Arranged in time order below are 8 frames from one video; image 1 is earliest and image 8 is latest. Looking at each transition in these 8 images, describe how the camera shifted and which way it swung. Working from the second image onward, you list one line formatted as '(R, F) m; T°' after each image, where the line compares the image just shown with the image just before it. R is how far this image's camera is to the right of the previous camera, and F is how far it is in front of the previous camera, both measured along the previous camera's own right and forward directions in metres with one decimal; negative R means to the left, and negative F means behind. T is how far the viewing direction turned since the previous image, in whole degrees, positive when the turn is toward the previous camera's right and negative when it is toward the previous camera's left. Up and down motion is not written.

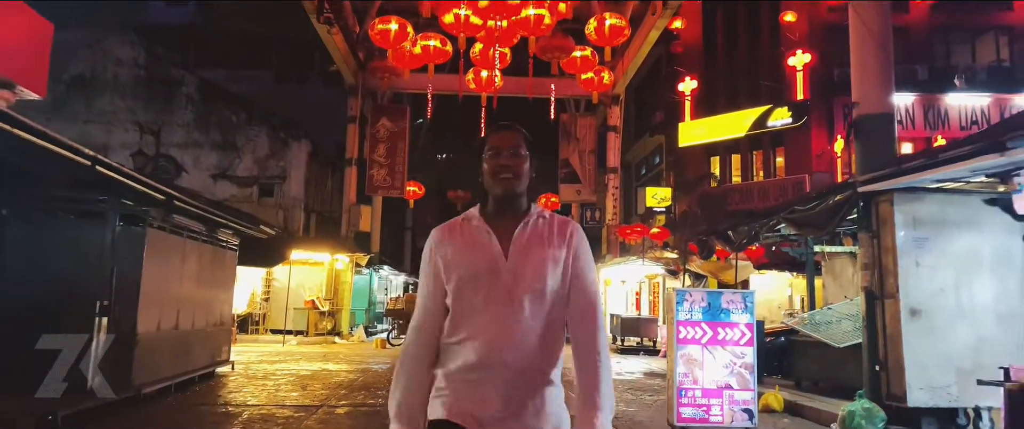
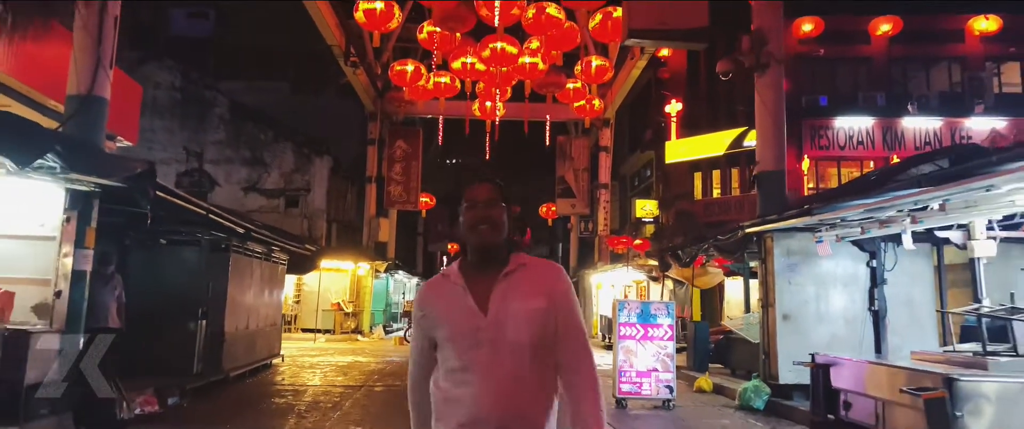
(+0.3, -2.6) m; -1°
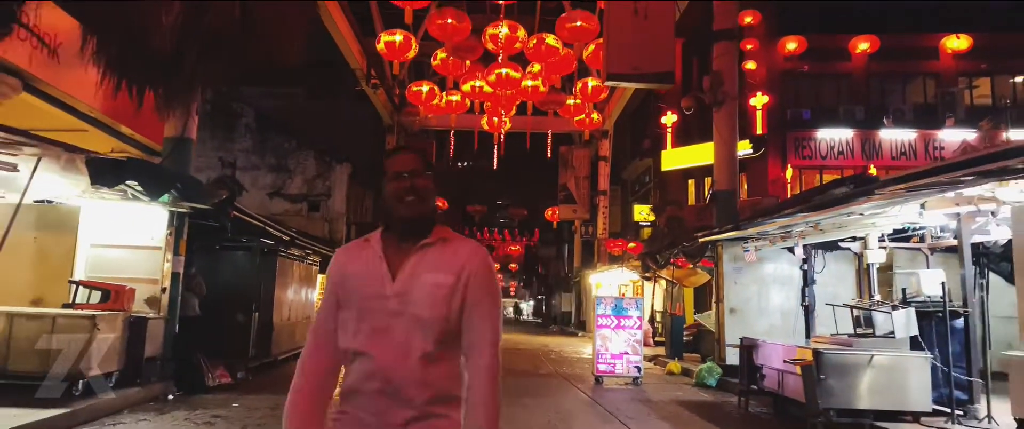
(+0.2, -2.1) m; -1°
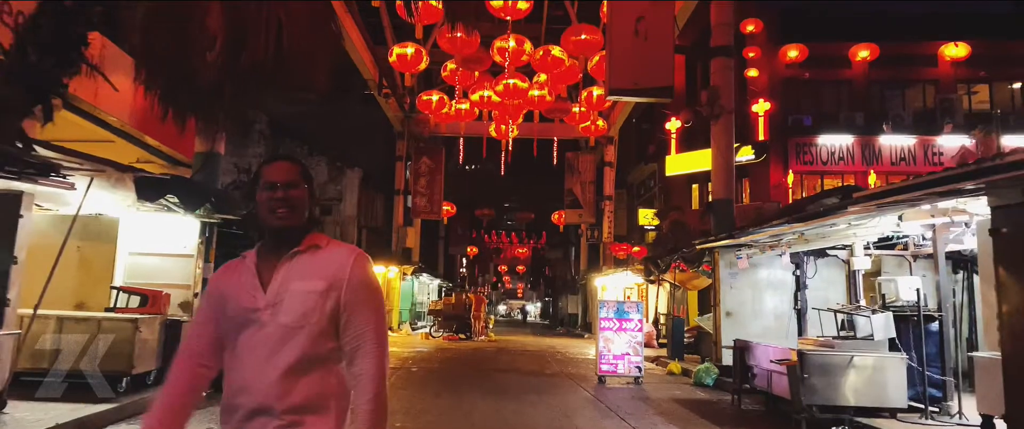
(0.0, -0.6) m; -1°
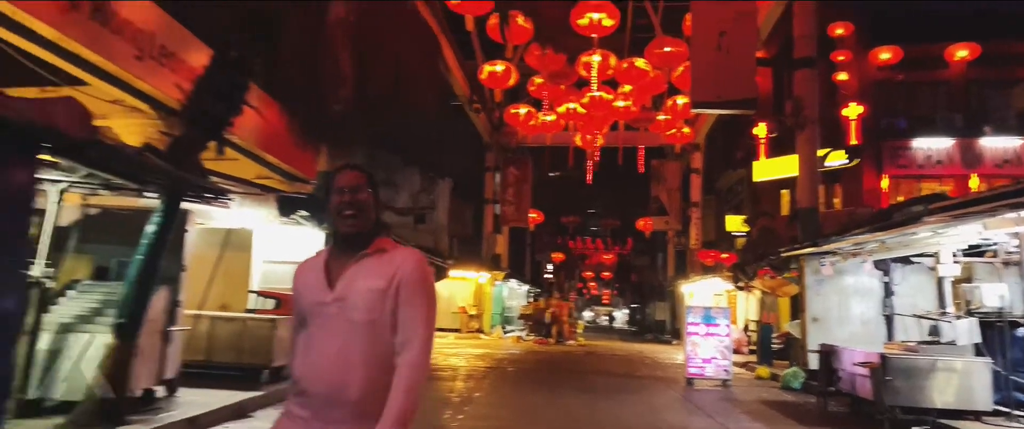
(-0.1, -1.0) m; -8°
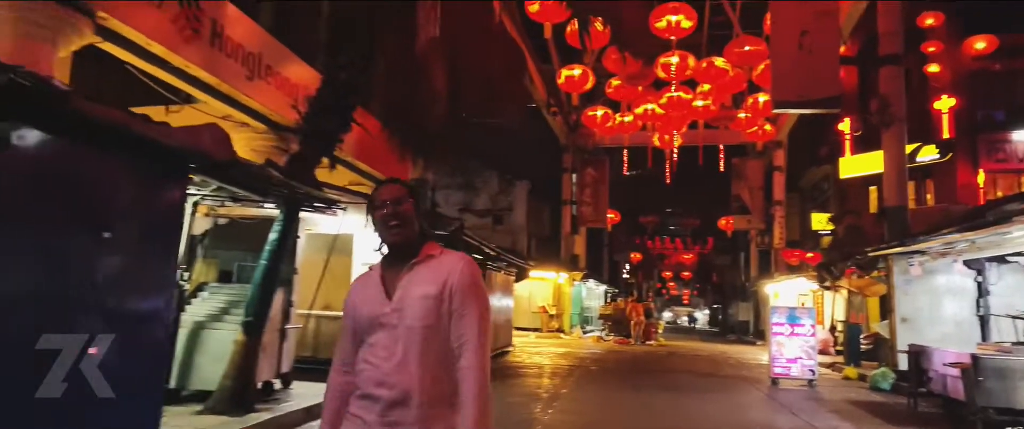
(-0.1, -0.6) m; -7°
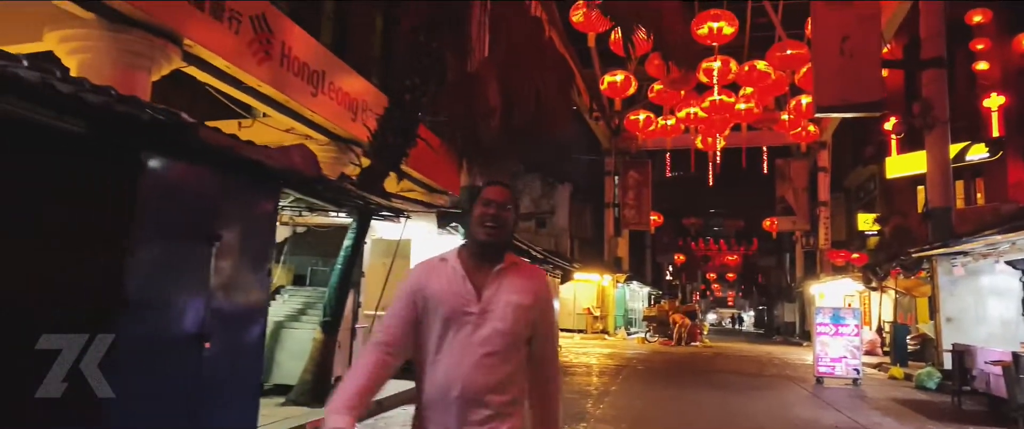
(-0.2, -0.7) m; -4°
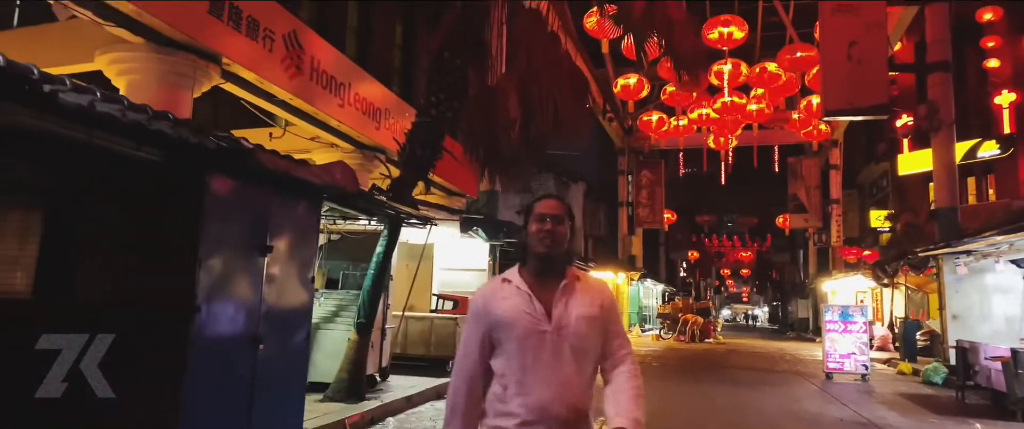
(-0.1, -0.6) m; -1°
